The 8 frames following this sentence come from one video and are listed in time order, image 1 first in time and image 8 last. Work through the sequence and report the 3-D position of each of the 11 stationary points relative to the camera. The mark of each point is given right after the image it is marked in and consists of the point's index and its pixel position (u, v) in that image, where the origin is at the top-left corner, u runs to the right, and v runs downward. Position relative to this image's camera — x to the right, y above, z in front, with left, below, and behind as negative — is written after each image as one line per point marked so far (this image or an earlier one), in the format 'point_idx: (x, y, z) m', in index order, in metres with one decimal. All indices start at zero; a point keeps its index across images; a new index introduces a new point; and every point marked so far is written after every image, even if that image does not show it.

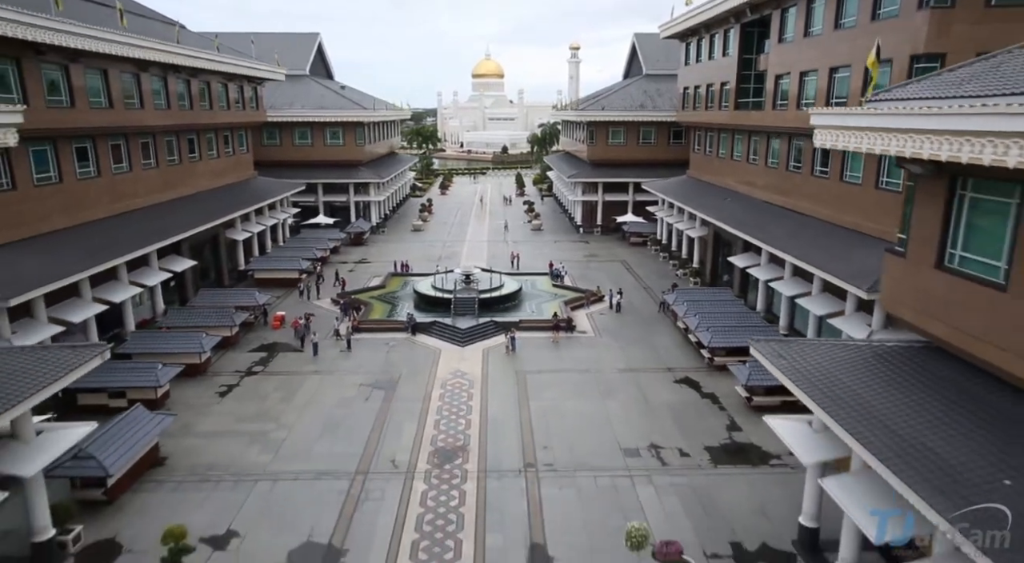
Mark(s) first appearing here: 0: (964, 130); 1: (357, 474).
0: (+6.8, +2.5, +10.6) m
1: (-4.3, -5.3, +18.7) m
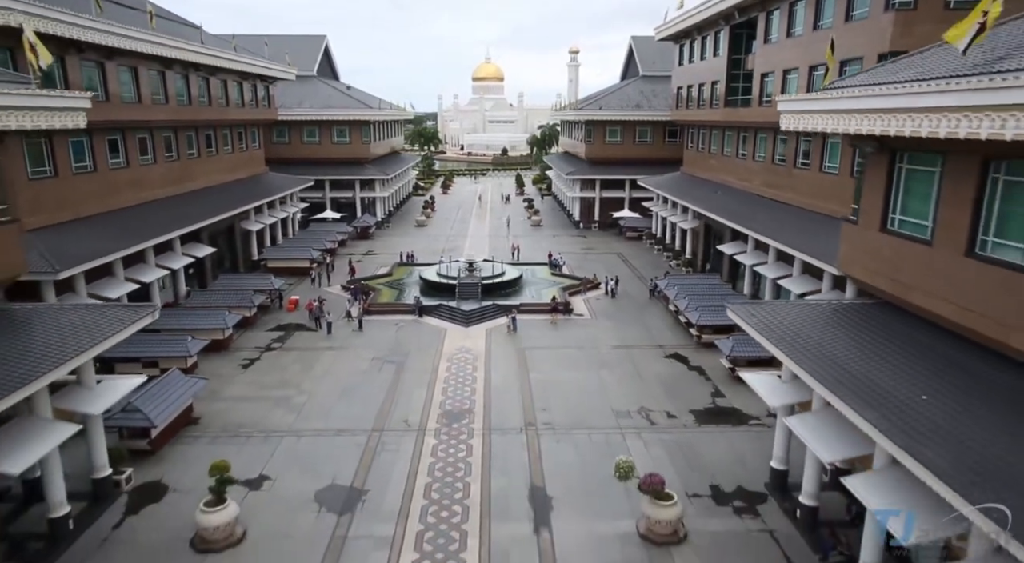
0: (+6.9, +3.3, +12.6) m
1: (-4.3, -4.6, +20.6) m
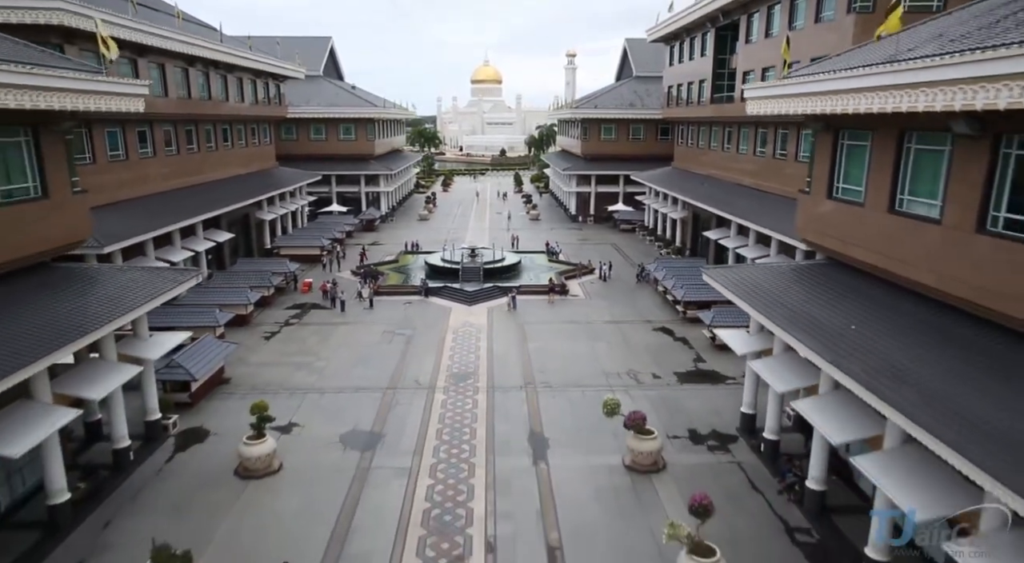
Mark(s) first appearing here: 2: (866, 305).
0: (+7.0, +4.3, +15.0) m
1: (-4.2, -3.6, +22.9) m
2: (+7.7, -0.4, +14.7) m
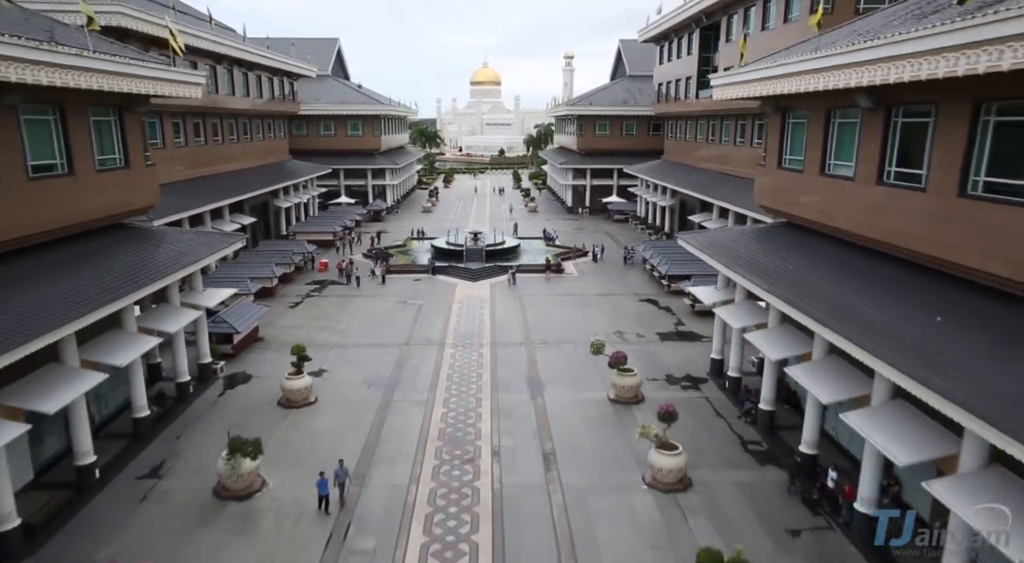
0: (+7.0, +5.5, +18.1) m
1: (-4.2, -2.4, +26.0) m
2: (+7.8, +0.8, +17.8) m
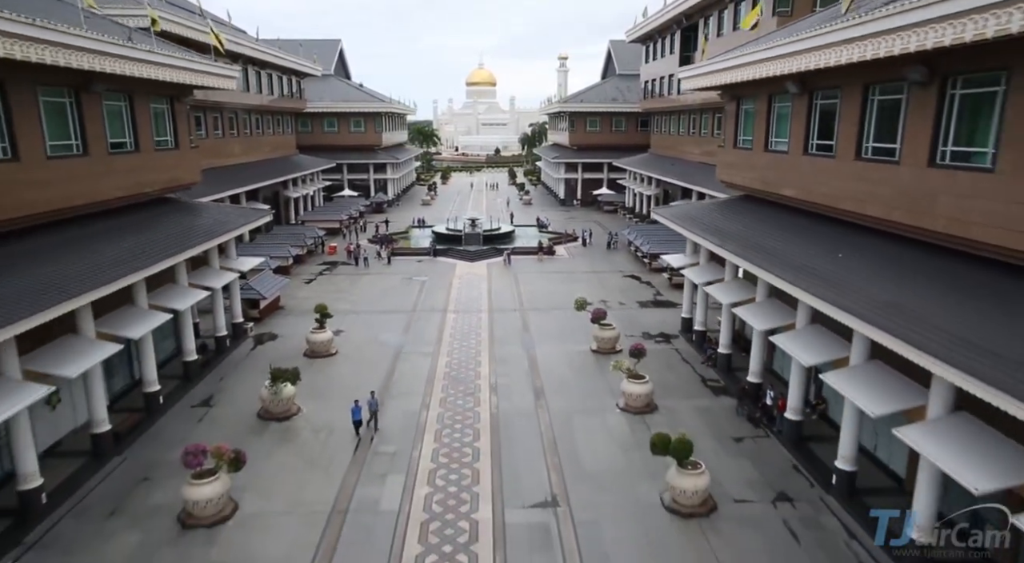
0: (+6.8, +6.8, +21.4) m
1: (-4.4, -1.3, +29.1) m
2: (+7.6, +2.0, +21.0) m
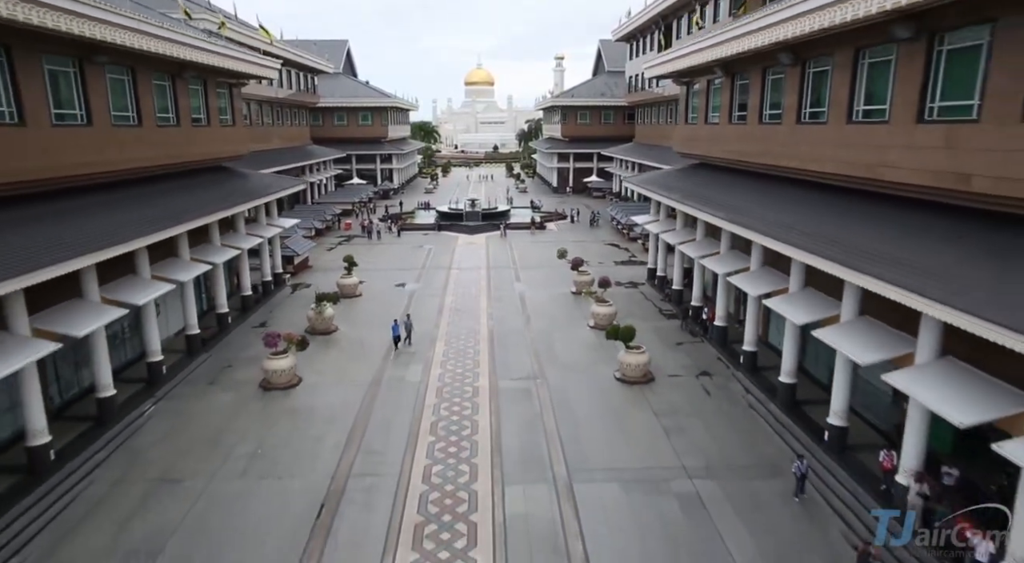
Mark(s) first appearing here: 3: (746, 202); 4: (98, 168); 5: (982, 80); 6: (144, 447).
0: (+6.5, +8.7, +26.5) m
1: (-4.7, +0.6, +34.3) m
2: (+7.3, +4.0, +26.2) m
3: (+6.8, +2.3, +19.2) m
4: (-10.9, +3.3, +18.4) m
5: (+7.8, +3.4, +11.0) m
6: (-8.7, -3.9, +15.7) m
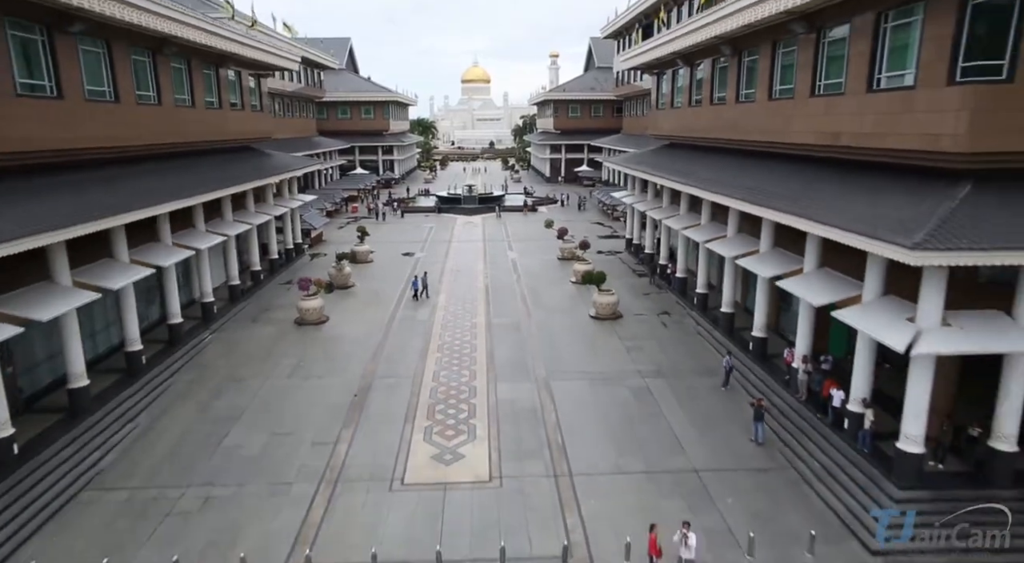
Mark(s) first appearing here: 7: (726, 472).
0: (+6.2, +10.3, +30.4) m
1: (-5.1, +2.2, +38.2) m
2: (+7.0, +5.6, +30.1) m
3: (+6.5, +3.9, +23.2) m
4: (-11.2, +4.8, +22.2) m
5: (+7.5, +5.0, +15.0) m
6: (-8.9, -2.4, +19.6) m
7: (+4.4, -3.9, +13.7) m
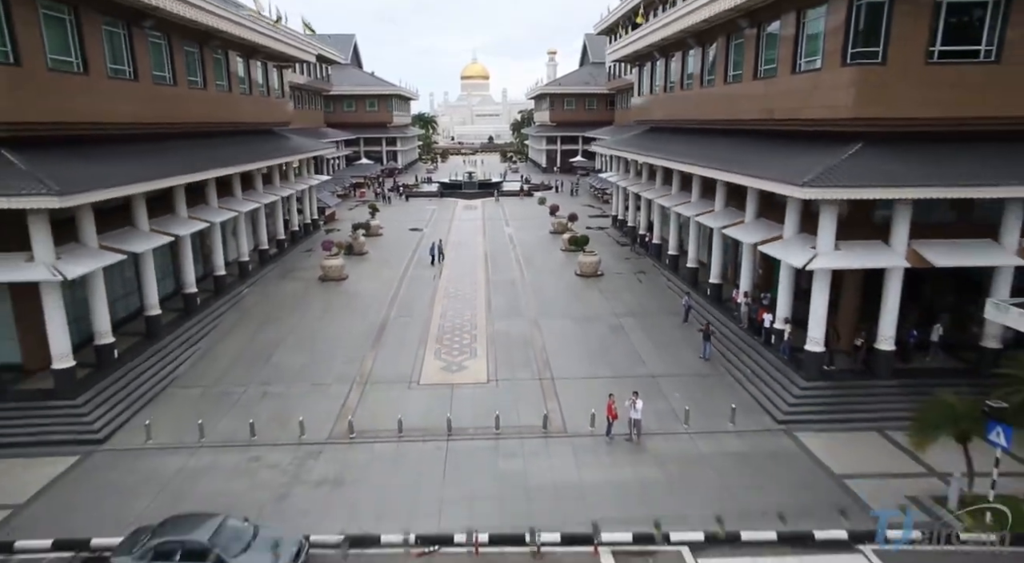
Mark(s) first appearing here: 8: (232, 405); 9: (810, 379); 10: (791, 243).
0: (+6.0, +11.8, +33.9) m
1: (-5.3, +3.7, +41.6) m
2: (+6.8, +7.1, +33.6) m
3: (+6.3, +5.4, +26.6) m
4: (-11.4, +6.3, +25.7) m
5: (+7.3, +6.4, +18.4) m
6: (-9.1, -0.9, +23.0) m
7: (+4.2, -2.4, +17.1) m
8: (-6.5, -2.9, +15.5) m
9: (+6.7, -2.2, +15.1) m
10: (+6.6, +0.9, +16.0) m
